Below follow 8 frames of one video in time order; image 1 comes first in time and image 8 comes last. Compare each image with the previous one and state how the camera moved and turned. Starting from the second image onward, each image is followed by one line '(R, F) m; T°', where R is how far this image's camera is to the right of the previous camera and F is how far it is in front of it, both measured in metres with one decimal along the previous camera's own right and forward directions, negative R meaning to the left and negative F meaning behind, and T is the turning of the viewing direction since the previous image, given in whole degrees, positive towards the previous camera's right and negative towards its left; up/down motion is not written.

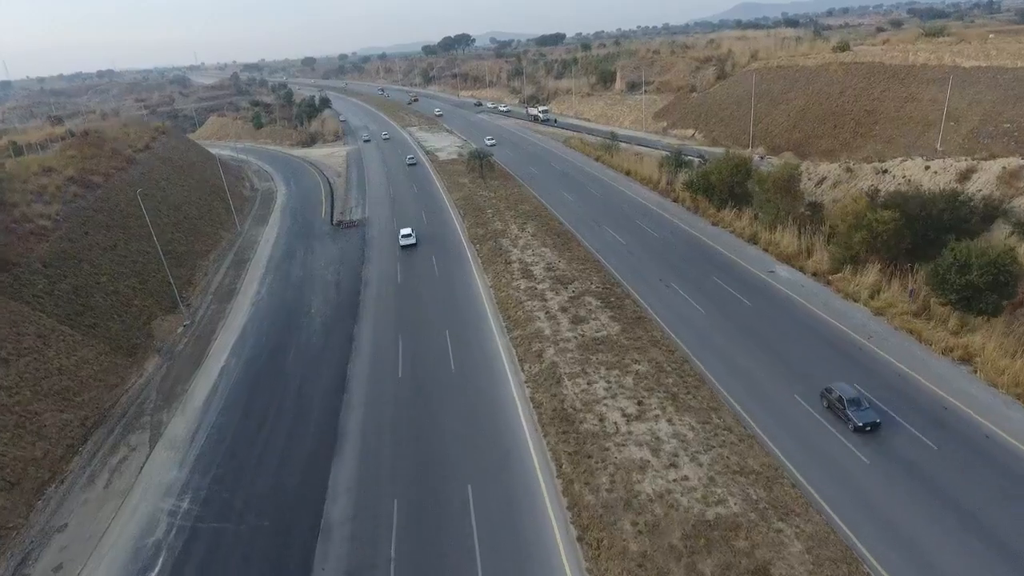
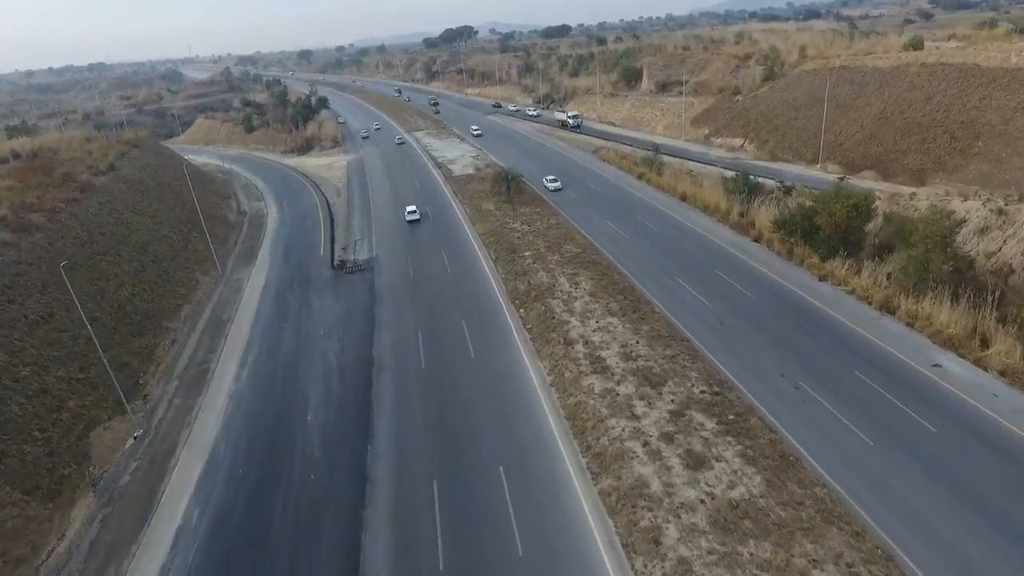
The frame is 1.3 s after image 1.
(-2.9, +9.5) m; 0°
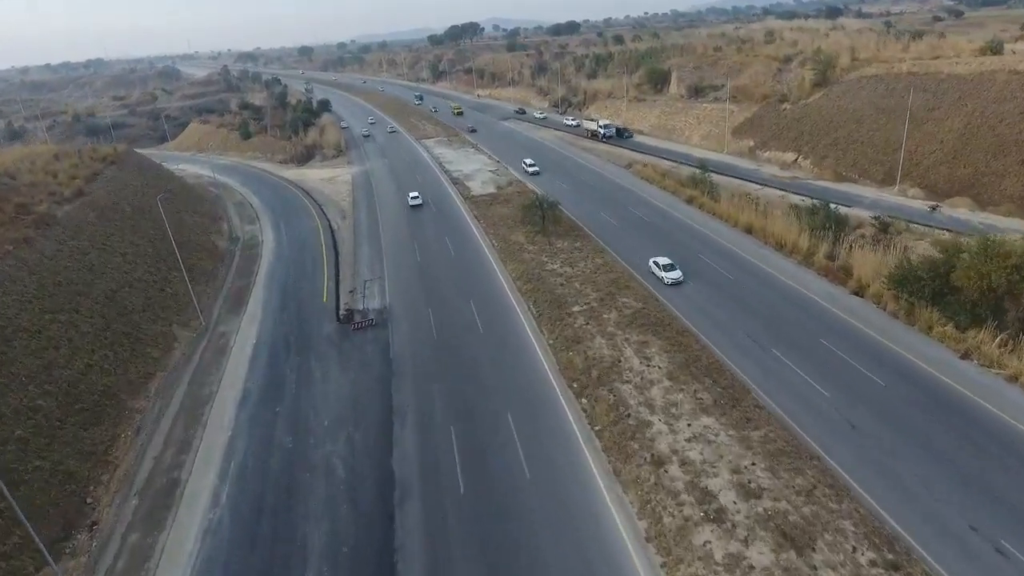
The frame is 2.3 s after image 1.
(-2.4, +7.5) m; 0°
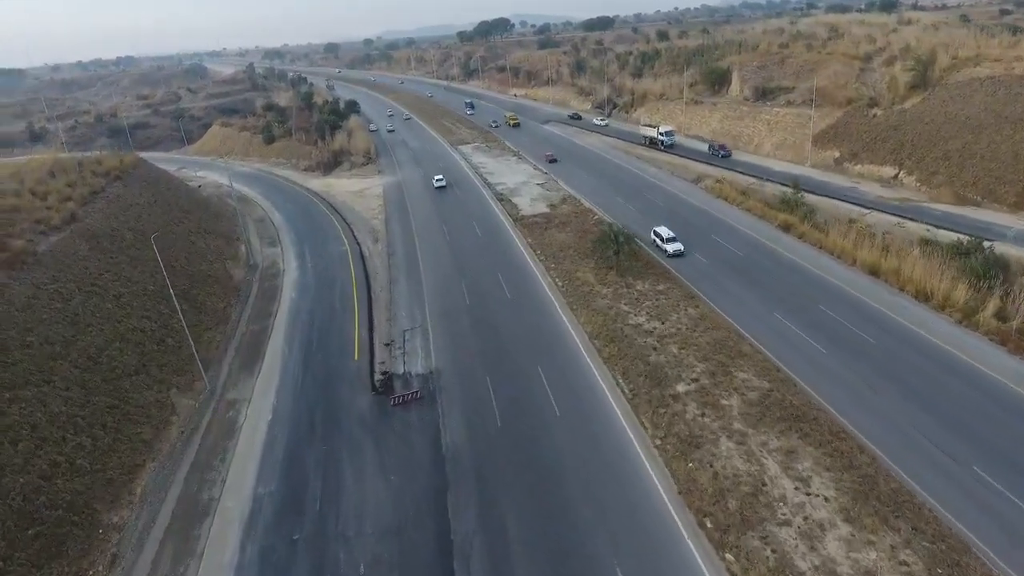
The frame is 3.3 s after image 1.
(-2.7, +7.5) m; -2°
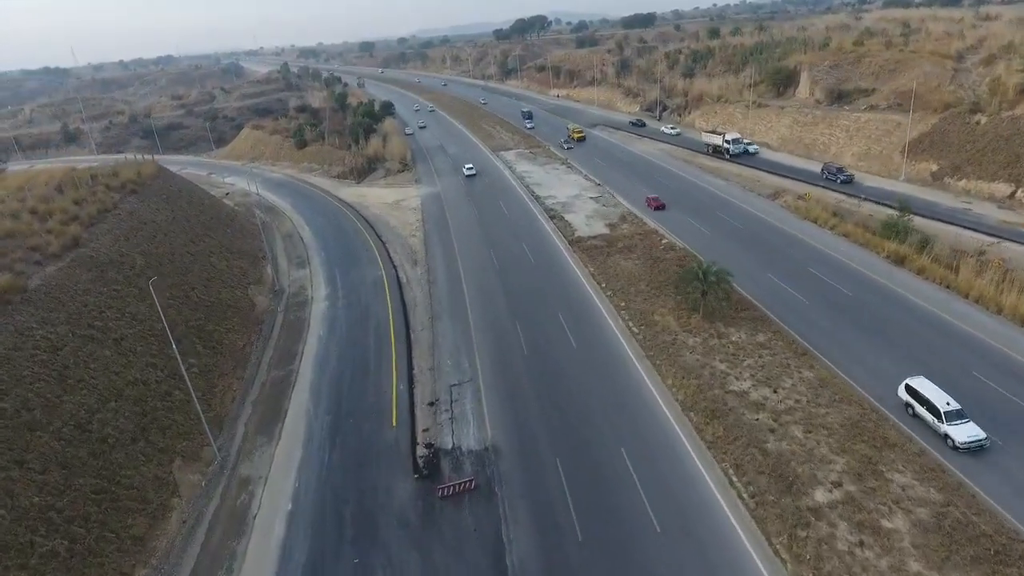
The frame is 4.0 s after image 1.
(-1.9, +5.8) m; -3°
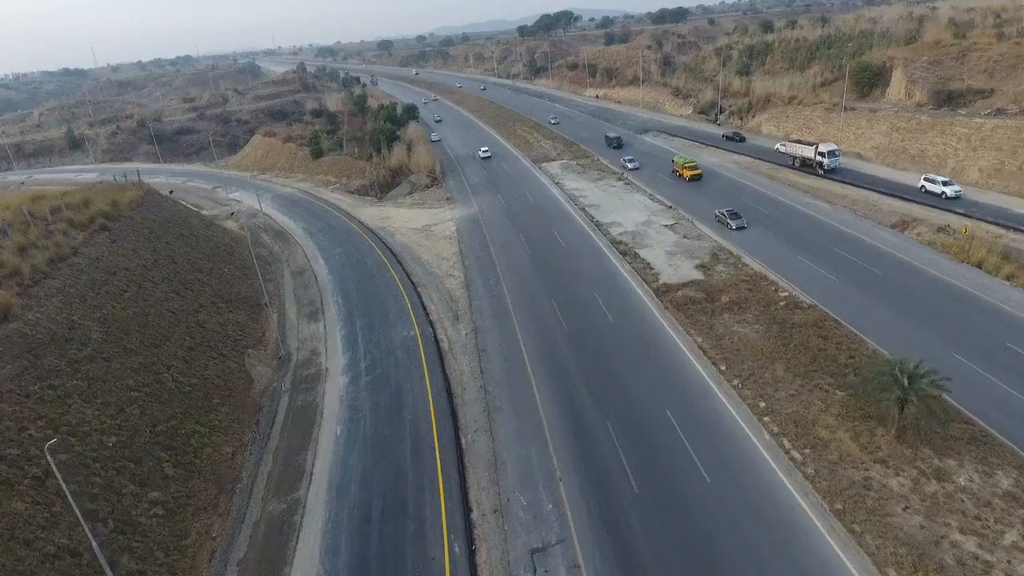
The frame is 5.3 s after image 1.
(-2.9, +9.8) m; -1°
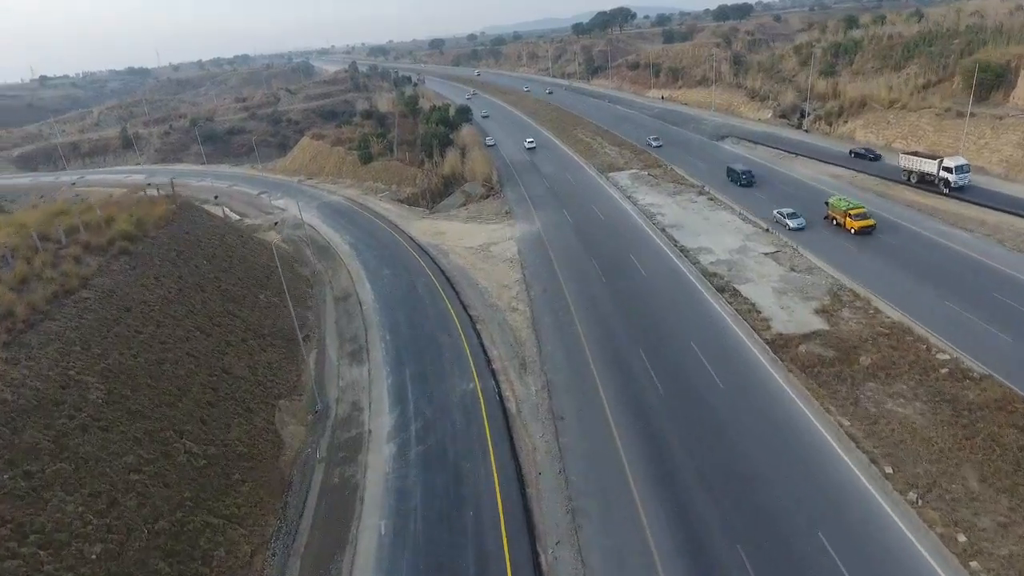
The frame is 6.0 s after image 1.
(-1.8, +5.9) m; -4°
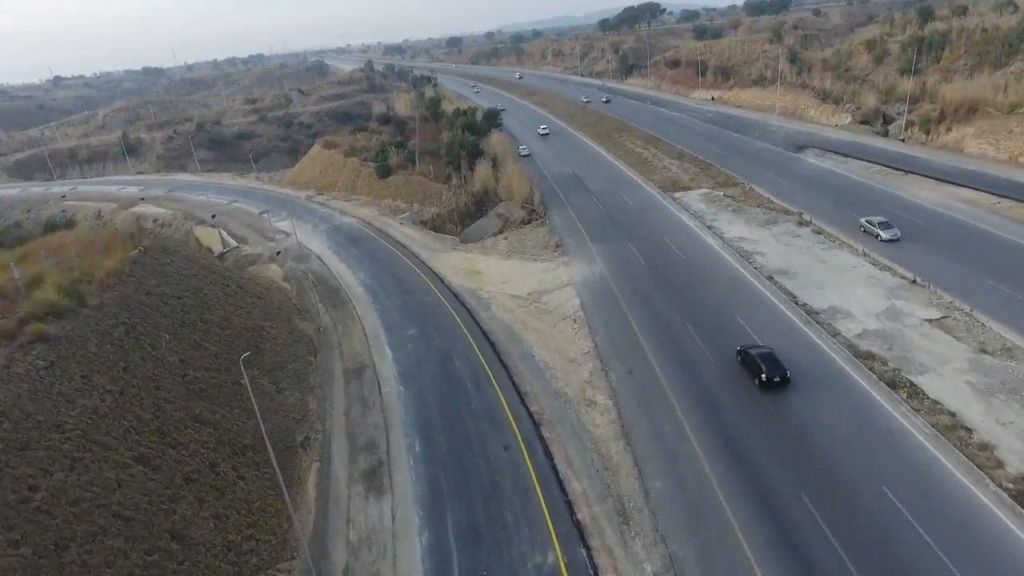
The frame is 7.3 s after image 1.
(-2.6, +10.1) m; -1°
